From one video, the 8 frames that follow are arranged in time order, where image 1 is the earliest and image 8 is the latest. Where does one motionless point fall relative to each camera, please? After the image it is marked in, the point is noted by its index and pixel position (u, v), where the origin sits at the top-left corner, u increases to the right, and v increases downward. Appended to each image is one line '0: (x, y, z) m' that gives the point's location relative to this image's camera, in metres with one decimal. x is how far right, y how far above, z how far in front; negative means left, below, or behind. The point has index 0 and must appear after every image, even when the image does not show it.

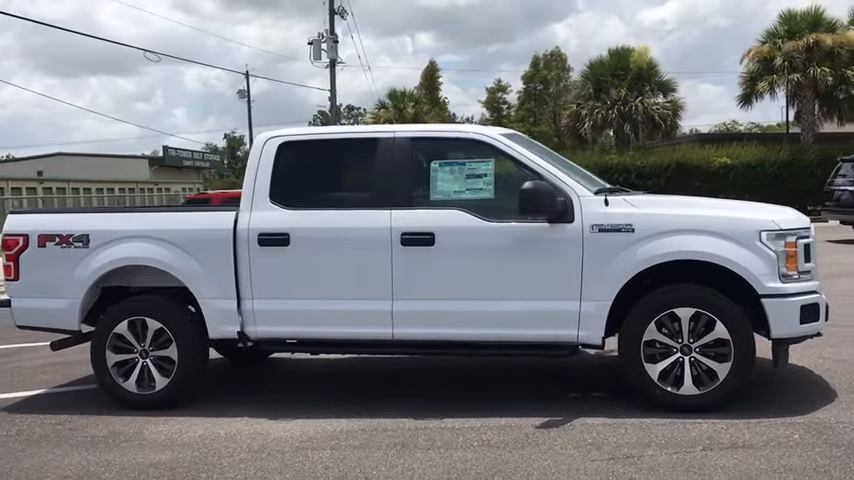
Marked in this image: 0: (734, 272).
0: (+1.9, -0.2, +5.3) m
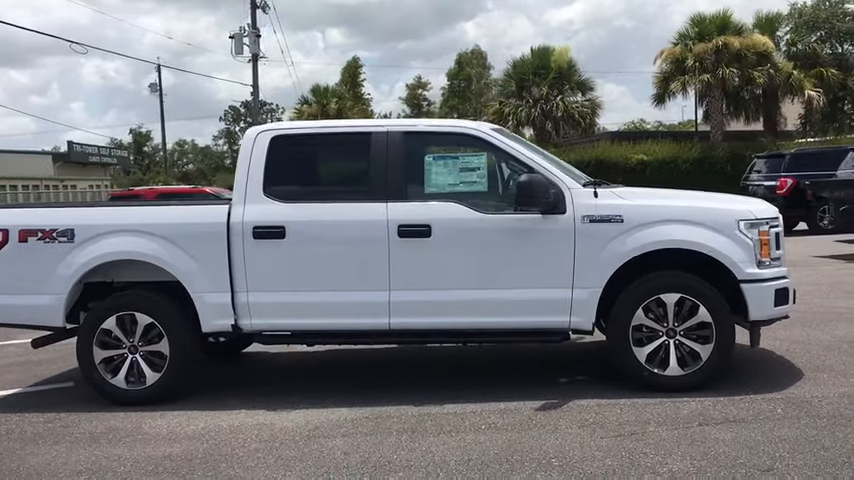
0: (+1.9, -0.1, +5.6) m
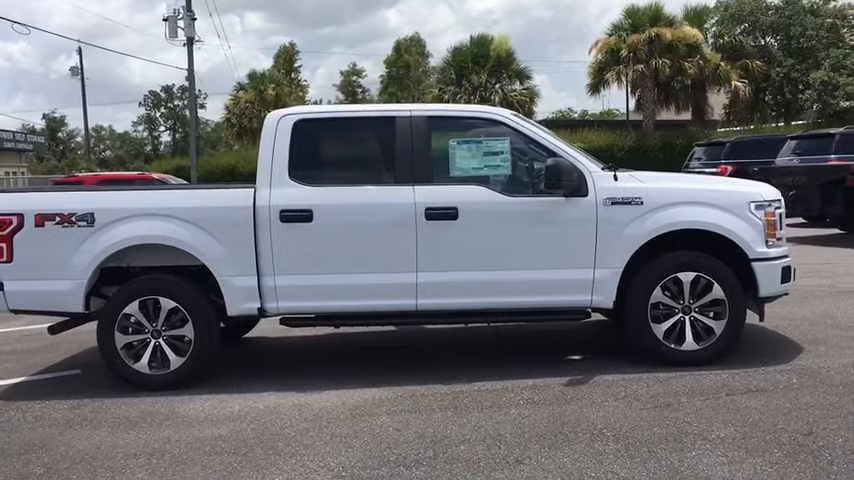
0: (+2.1, 0.0, +6.0) m
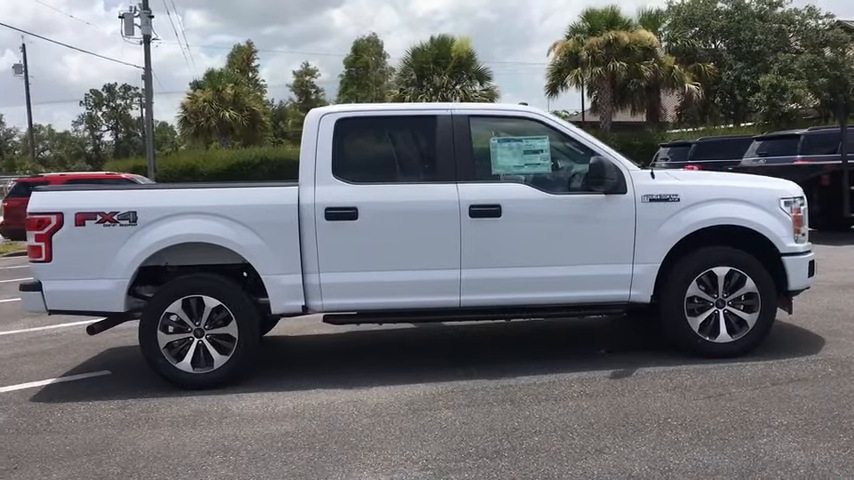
0: (+2.4, 0.0, +6.2) m
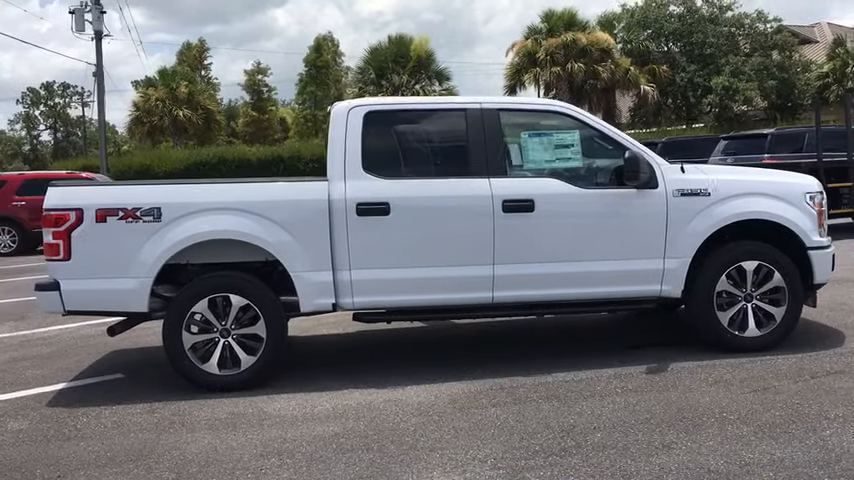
0: (+2.7, +0.1, +6.2) m
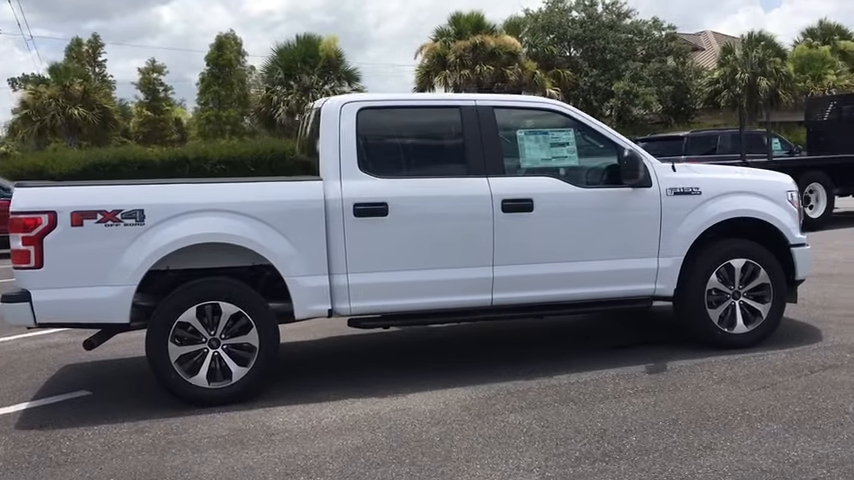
0: (+2.6, +0.1, +6.3) m
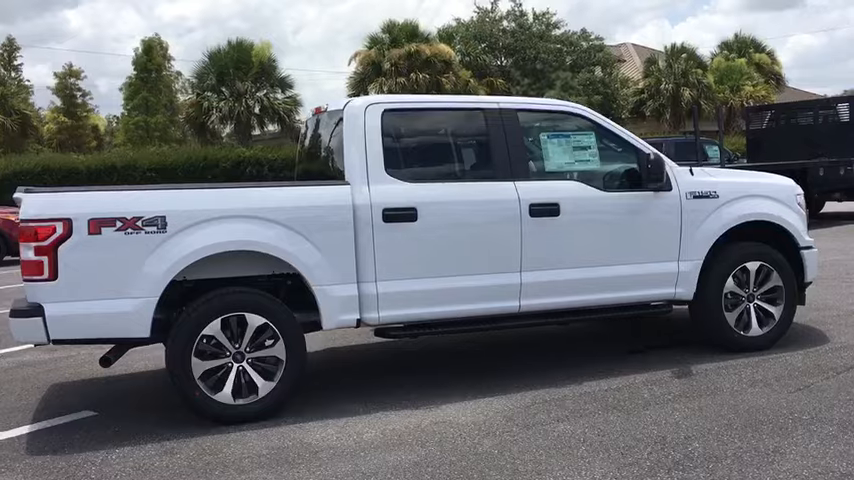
0: (+2.7, +0.1, +6.4) m
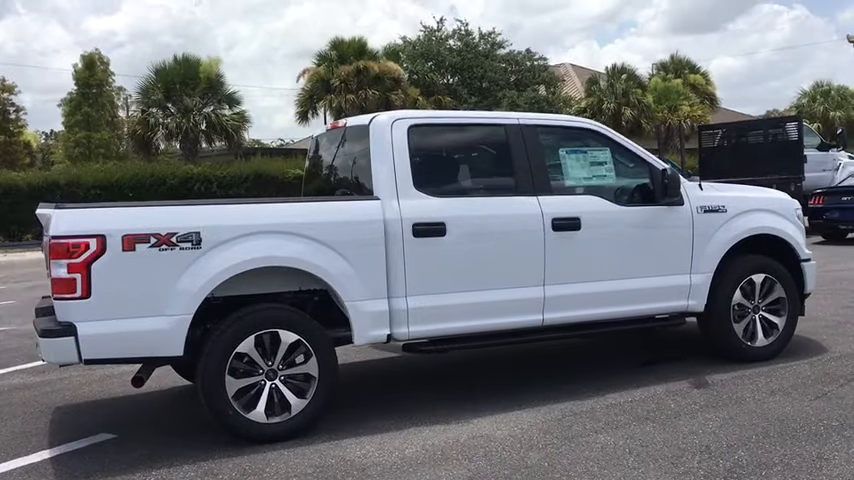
0: (+2.8, 0.0, +6.6) m
